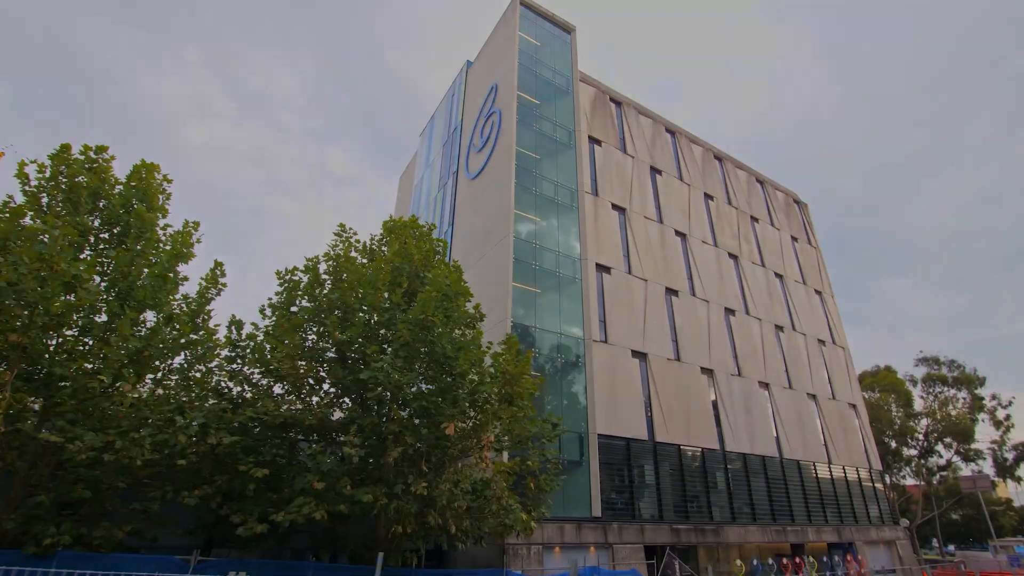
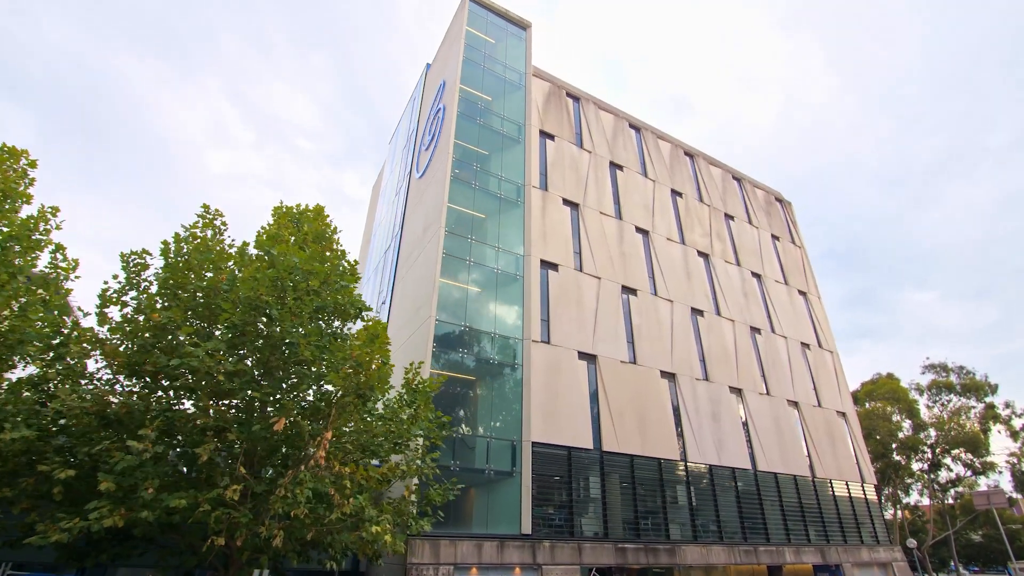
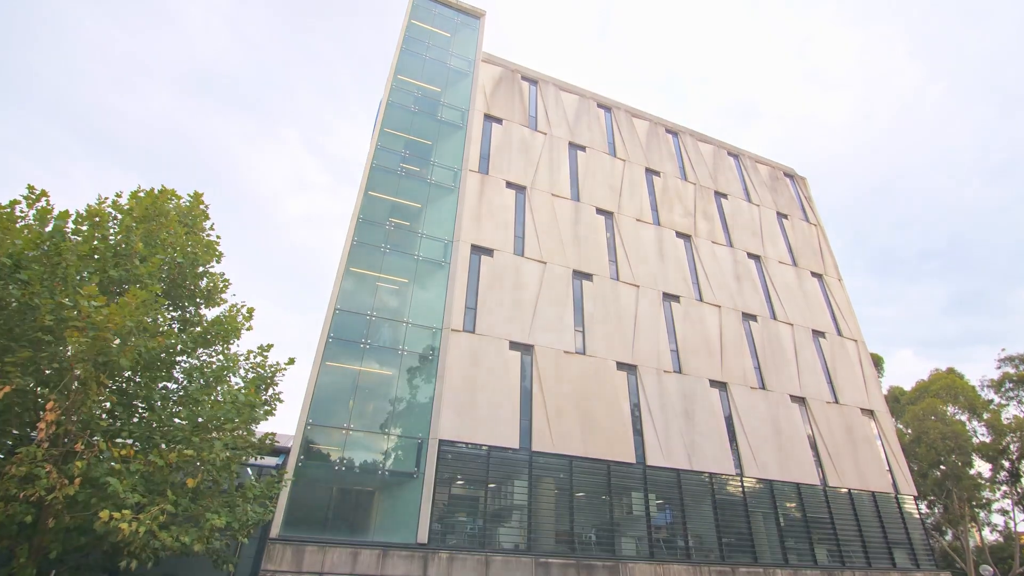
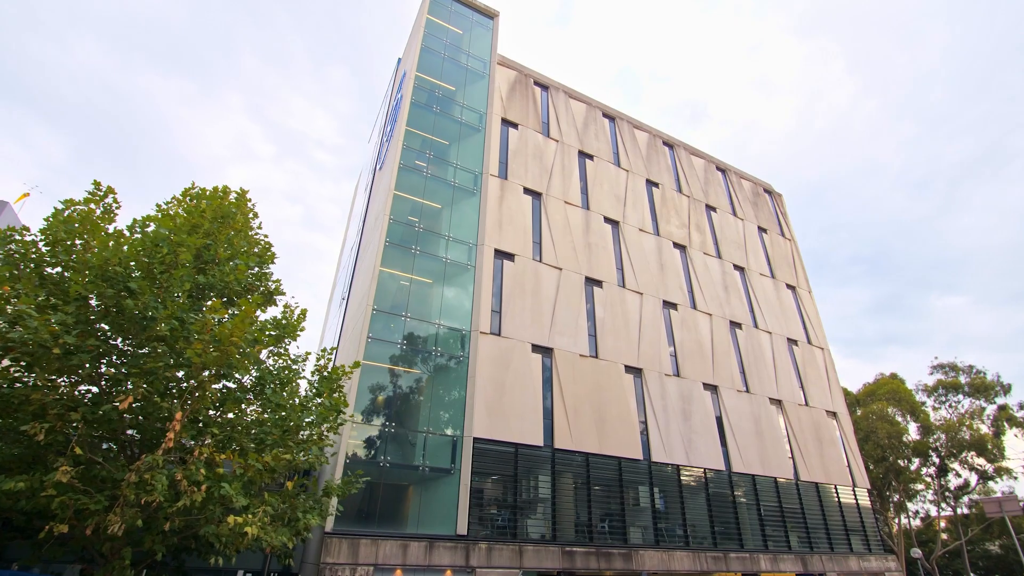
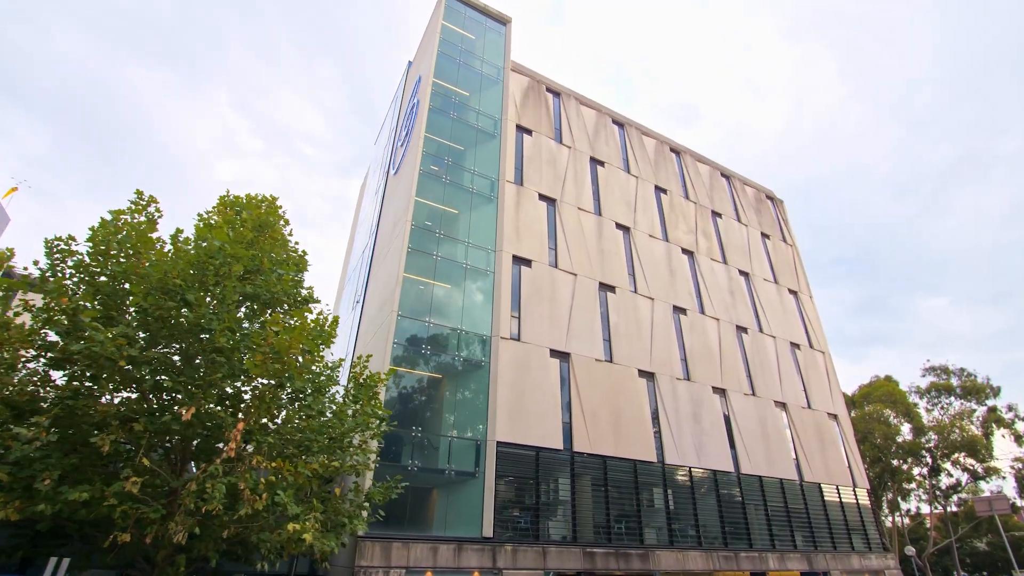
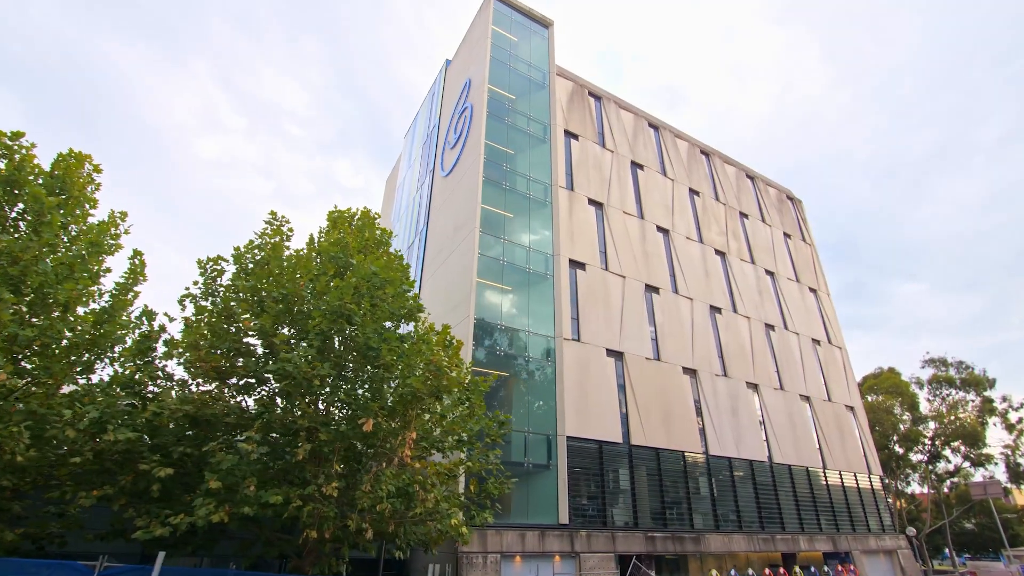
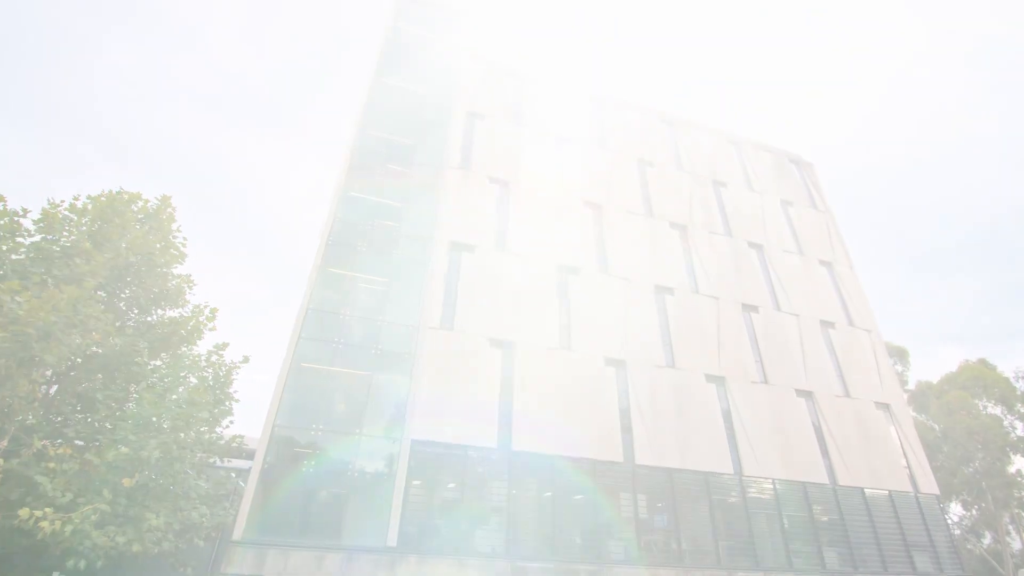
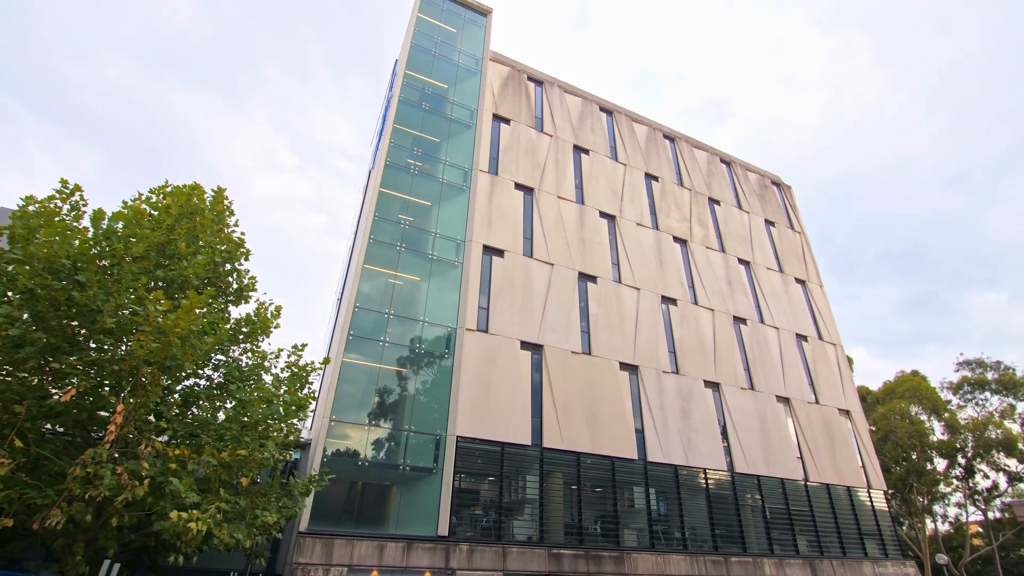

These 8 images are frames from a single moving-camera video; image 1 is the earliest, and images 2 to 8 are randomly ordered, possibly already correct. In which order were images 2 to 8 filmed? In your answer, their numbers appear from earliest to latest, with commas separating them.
6, 2, 5, 4, 8, 3, 7
